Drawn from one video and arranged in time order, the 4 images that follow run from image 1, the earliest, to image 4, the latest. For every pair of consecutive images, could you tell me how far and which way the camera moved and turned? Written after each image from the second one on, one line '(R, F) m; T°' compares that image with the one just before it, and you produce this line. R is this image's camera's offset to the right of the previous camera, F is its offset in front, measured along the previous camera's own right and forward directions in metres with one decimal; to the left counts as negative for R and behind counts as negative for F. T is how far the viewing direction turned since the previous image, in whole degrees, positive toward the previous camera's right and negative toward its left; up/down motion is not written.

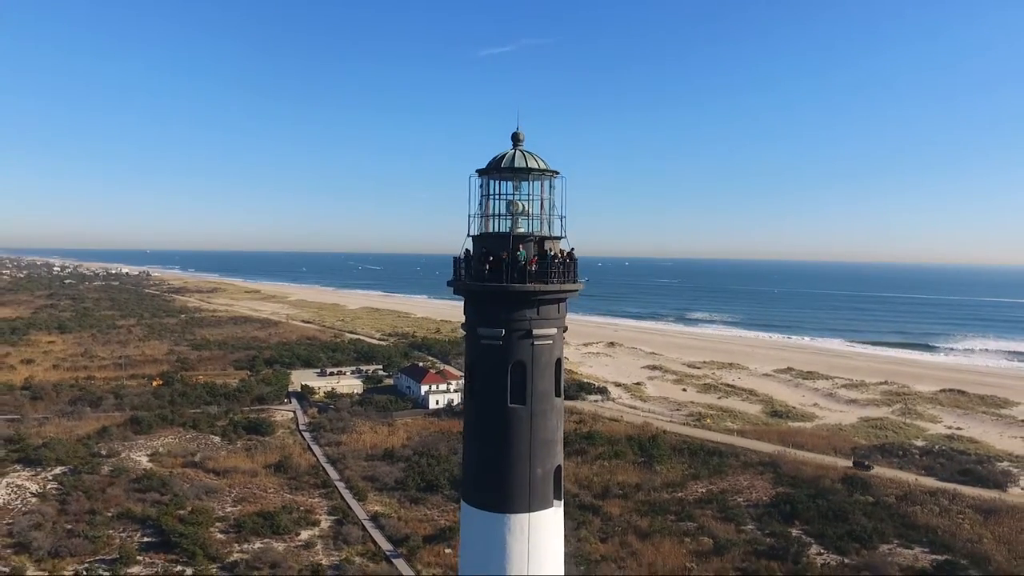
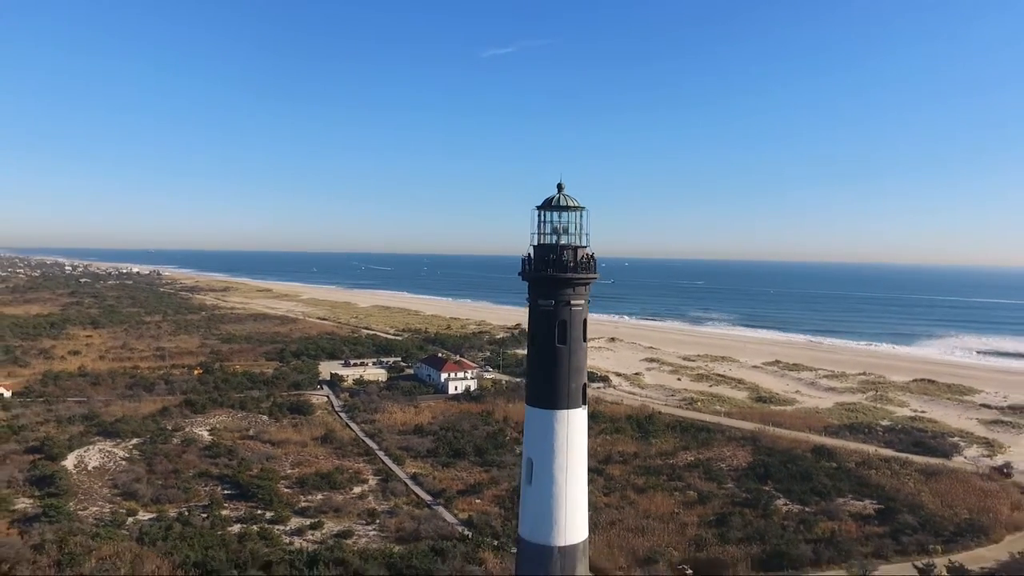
(-0.7, -3.6) m; 0°
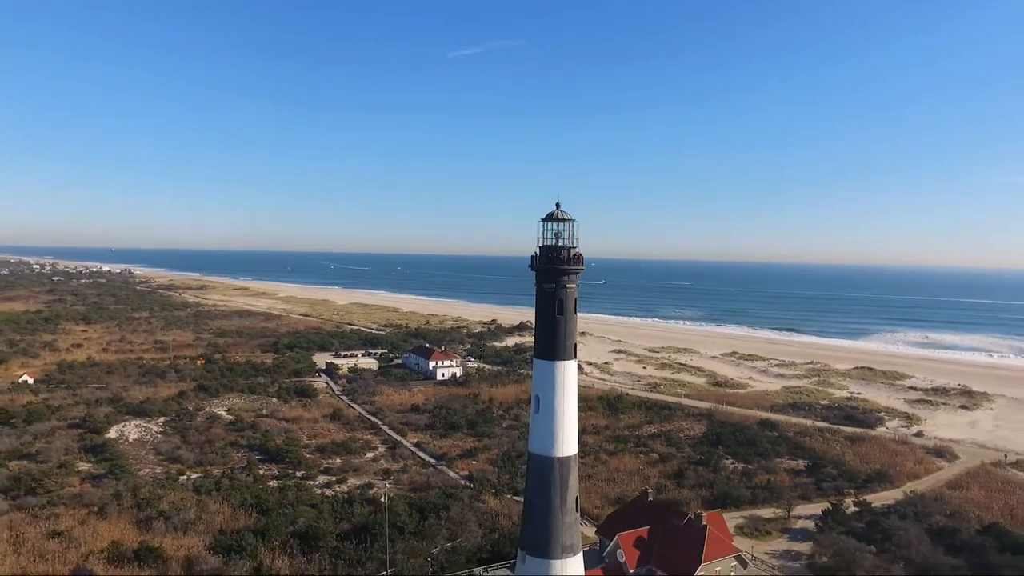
(-0.9, -3.8) m; +3°
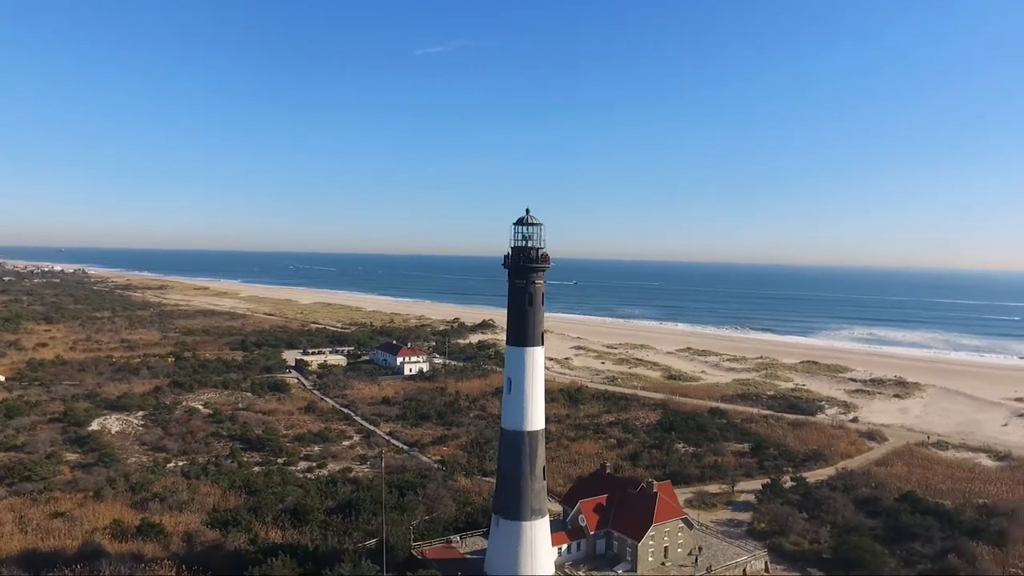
(-0.3, -1.9) m; +3°
